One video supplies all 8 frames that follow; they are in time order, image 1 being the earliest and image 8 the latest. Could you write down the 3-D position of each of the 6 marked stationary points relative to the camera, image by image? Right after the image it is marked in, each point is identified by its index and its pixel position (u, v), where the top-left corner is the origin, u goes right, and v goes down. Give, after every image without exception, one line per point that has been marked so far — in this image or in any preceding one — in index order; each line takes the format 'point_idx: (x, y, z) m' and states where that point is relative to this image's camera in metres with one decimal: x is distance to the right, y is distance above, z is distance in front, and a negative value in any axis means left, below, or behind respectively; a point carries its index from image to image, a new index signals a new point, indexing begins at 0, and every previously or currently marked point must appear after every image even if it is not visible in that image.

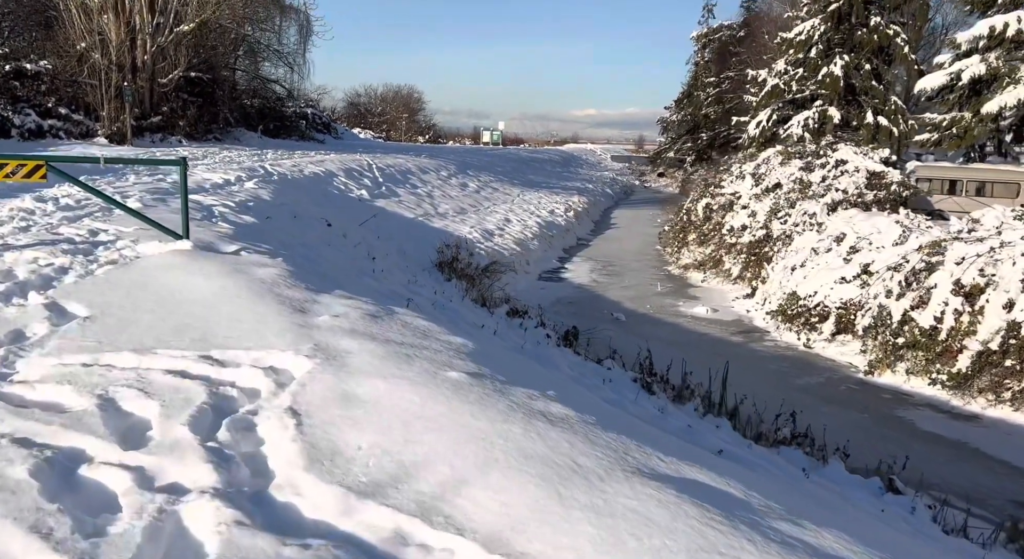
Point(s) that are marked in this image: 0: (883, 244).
0: (+4.5, +0.4, +9.2) m
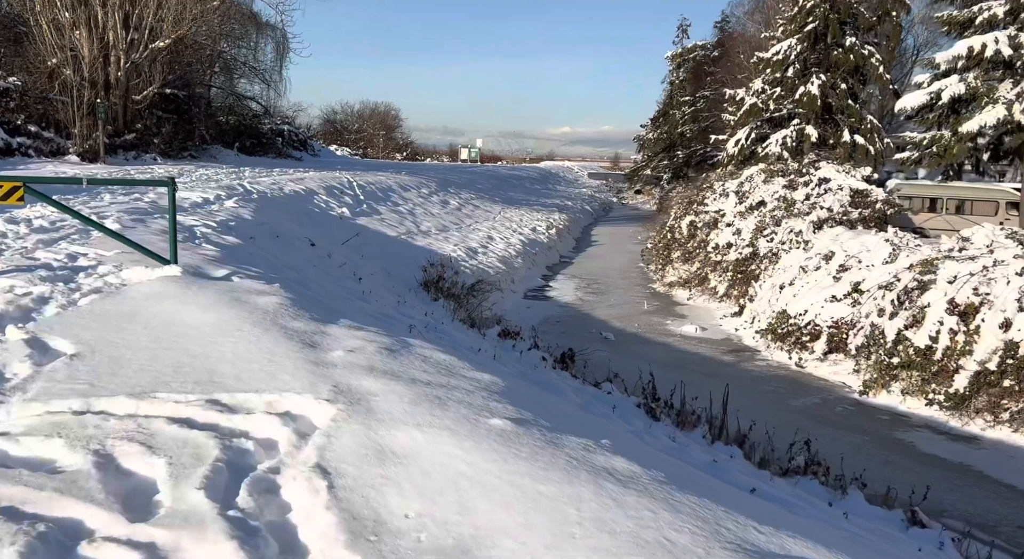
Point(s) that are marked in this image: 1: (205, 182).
0: (+4.3, +0.2, +9.2) m
1: (-6.0, +1.9, +14.9) m
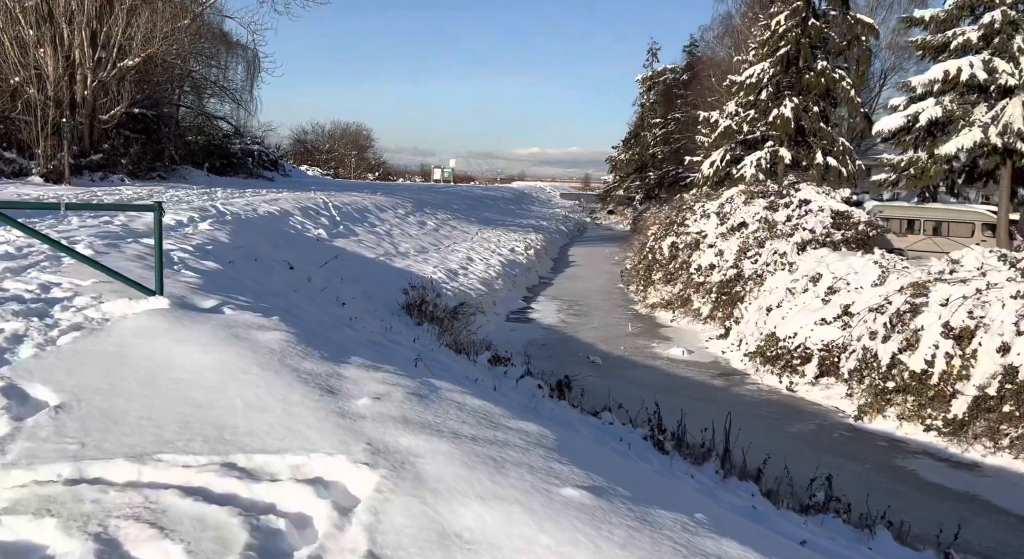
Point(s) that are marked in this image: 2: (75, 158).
0: (+4.2, -0.1, +9.1) m
1: (-6.4, +1.4, +14.5) m
2: (-11.5, +3.2, +20.0) m
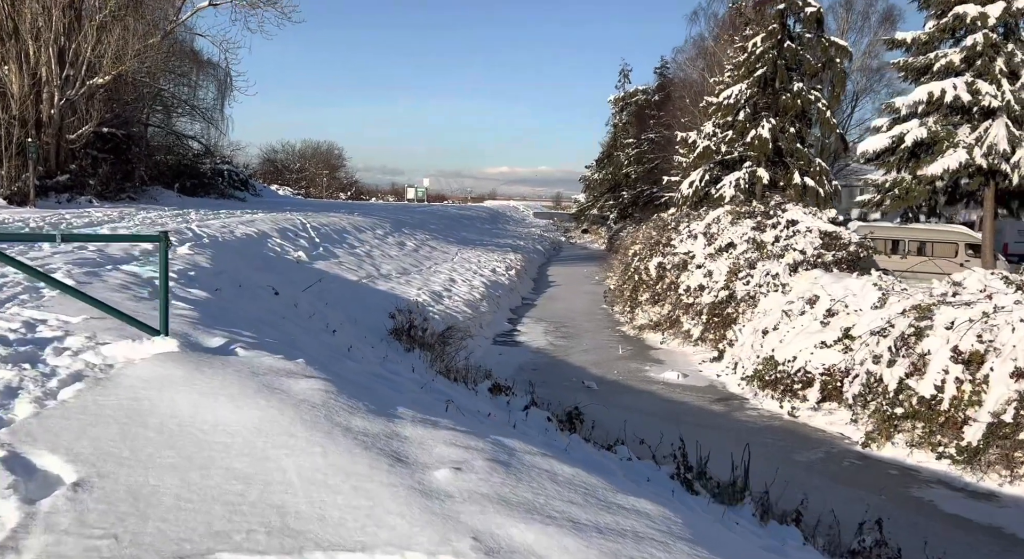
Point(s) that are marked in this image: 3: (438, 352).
0: (+4.1, -0.3, +9.0) m
1: (-6.7, +1.0, +14.0) m
2: (-12.0, +2.6, +19.3) m
3: (-0.9, -0.9, +9.8) m
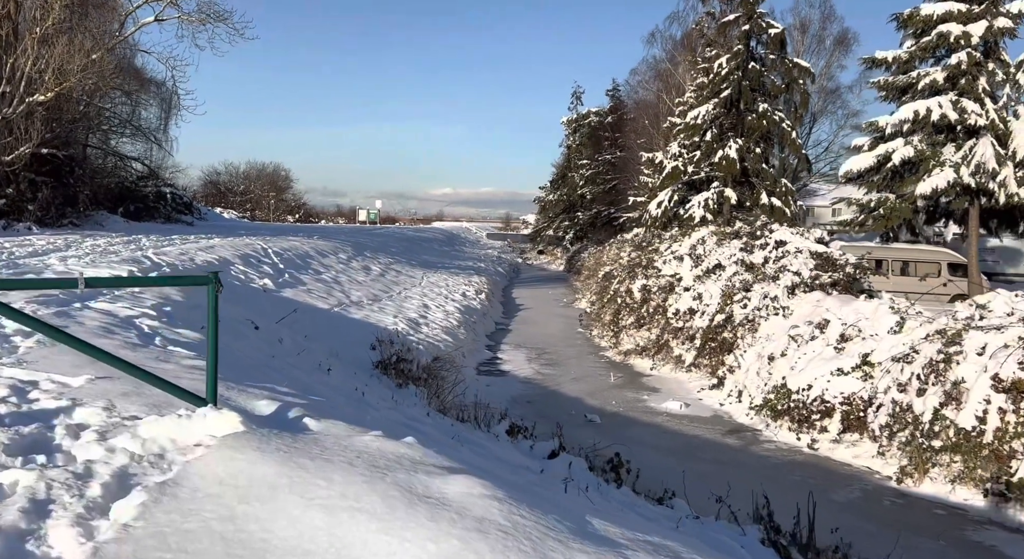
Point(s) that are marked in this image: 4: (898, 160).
0: (+4.2, -0.6, +8.7) m
1: (-7.0, +0.4, +13.0) m
2: (-12.6, +1.8, +18.0) m
3: (-0.9, -1.3, +9.1) m
4: (+7.6, +2.4, +15.4) m
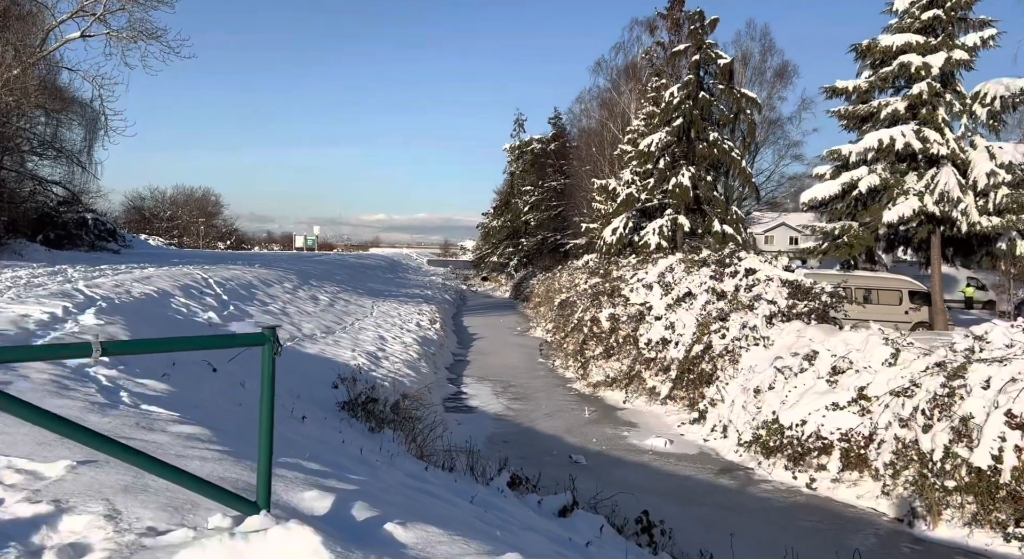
0: (+4.0, -0.9, +8.5) m
1: (-7.5, -0.1, +11.8) m
2: (-13.5, +1.1, +16.4) m
3: (-1.1, -1.7, +8.4) m
4: (+6.8, +1.8, +15.5) m
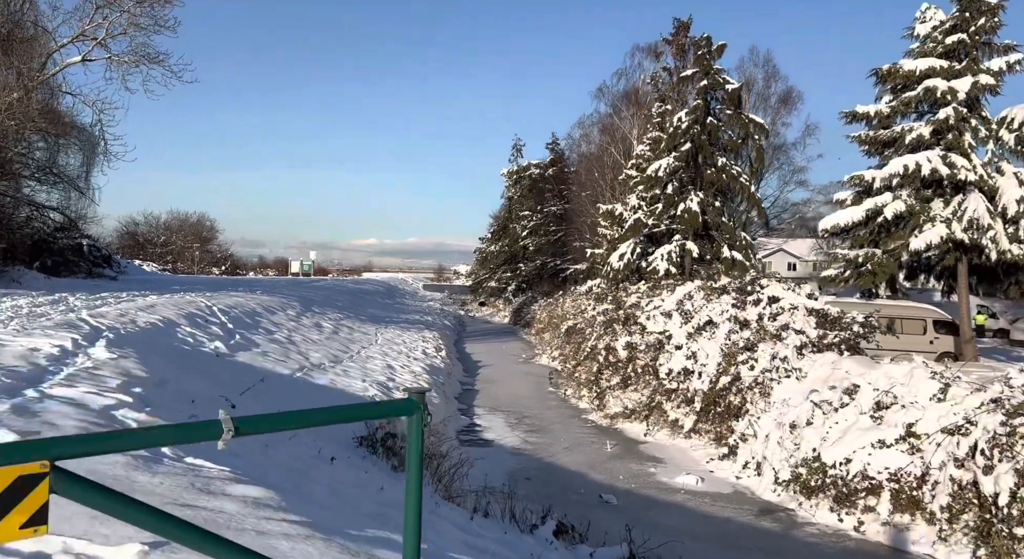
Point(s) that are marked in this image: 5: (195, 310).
0: (+4.3, -1.3, +8.1) m
1: (-7.2, -0.5, +11.4) m
2: (-13.3, +0.5, +15.9) m
3: (-0.8, -2.0, +8.0) m
4: (+7.0, +1.2, +15.3) m
5: (-5.8, -0.5, +14.0) m
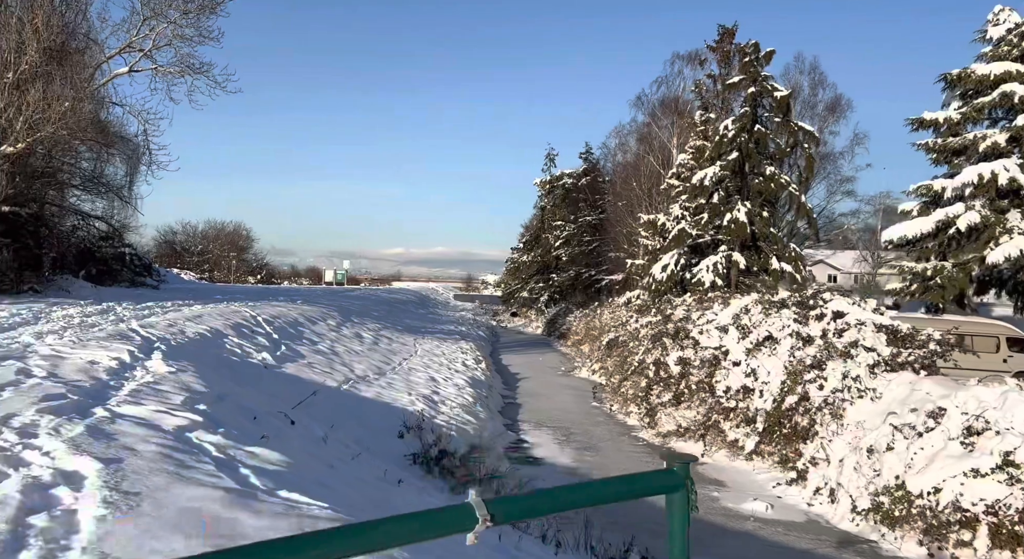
0: (+5.0, -1.5, +7.6) m
1: (-6.4, -0.6, +11.2) m
2: (-12.3, +0.4, +15.9) m
3: (-0.1, -2.1, +7.6) m
4: (+8.0, +0.9, +14.7) m
5: (-4.9, -0.7, +13.8) m
